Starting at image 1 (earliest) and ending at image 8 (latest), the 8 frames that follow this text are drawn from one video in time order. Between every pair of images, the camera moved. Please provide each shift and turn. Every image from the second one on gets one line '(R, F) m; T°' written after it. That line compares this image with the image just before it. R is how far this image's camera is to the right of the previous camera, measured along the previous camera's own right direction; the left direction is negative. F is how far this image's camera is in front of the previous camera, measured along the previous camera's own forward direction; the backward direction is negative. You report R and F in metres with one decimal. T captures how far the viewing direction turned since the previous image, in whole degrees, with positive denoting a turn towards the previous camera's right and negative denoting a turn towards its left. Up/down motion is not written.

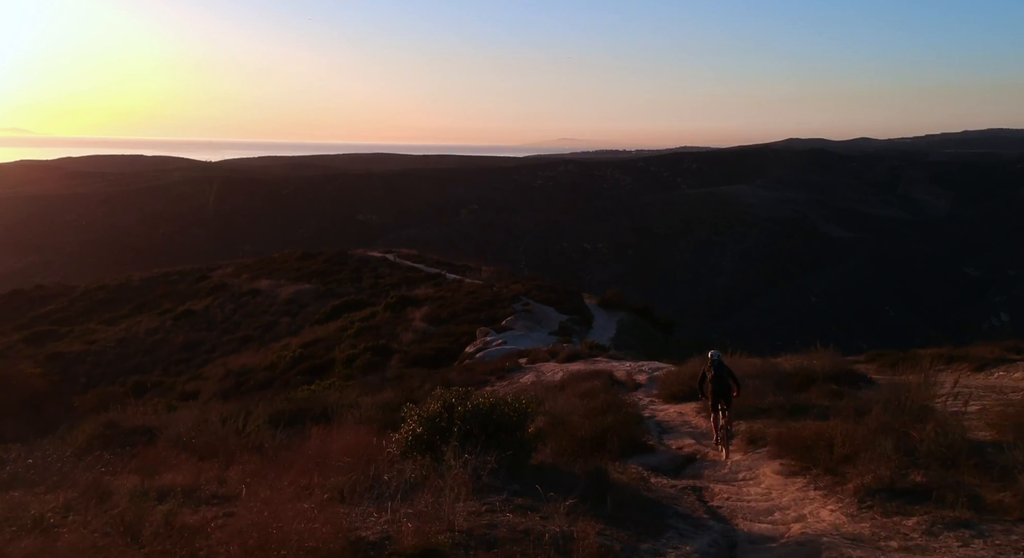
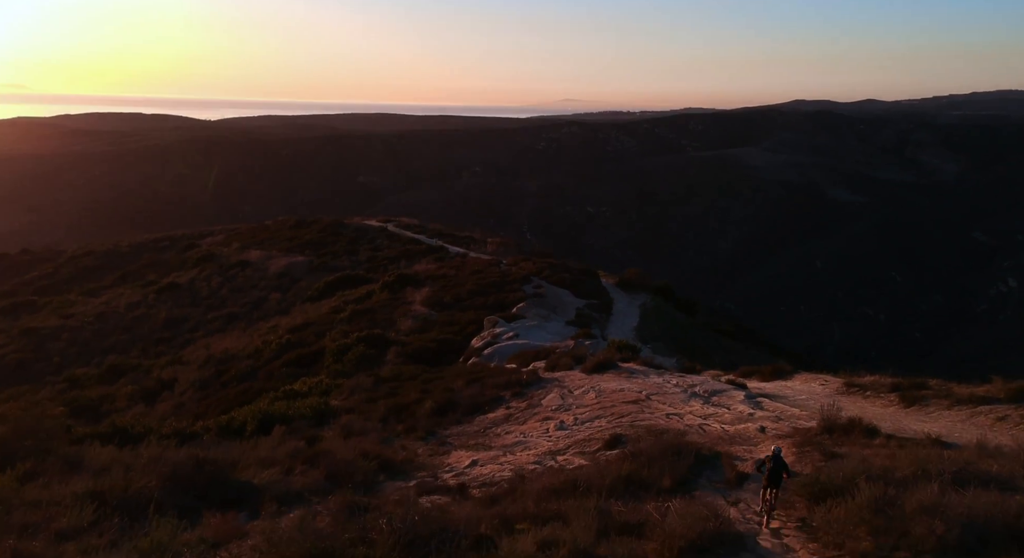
(-0.3, +3.1) m; 0°
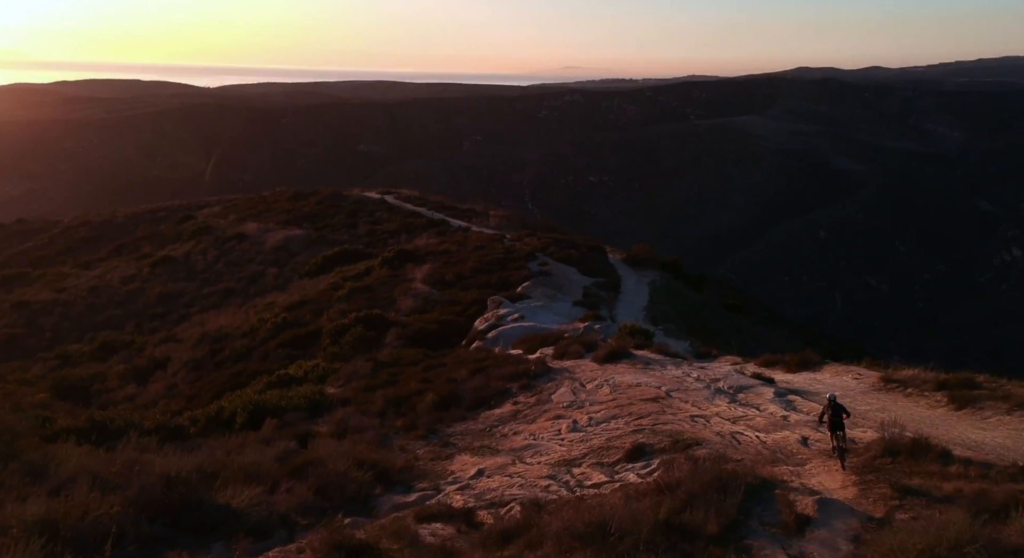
(-0.1, +1.0) m; 0°
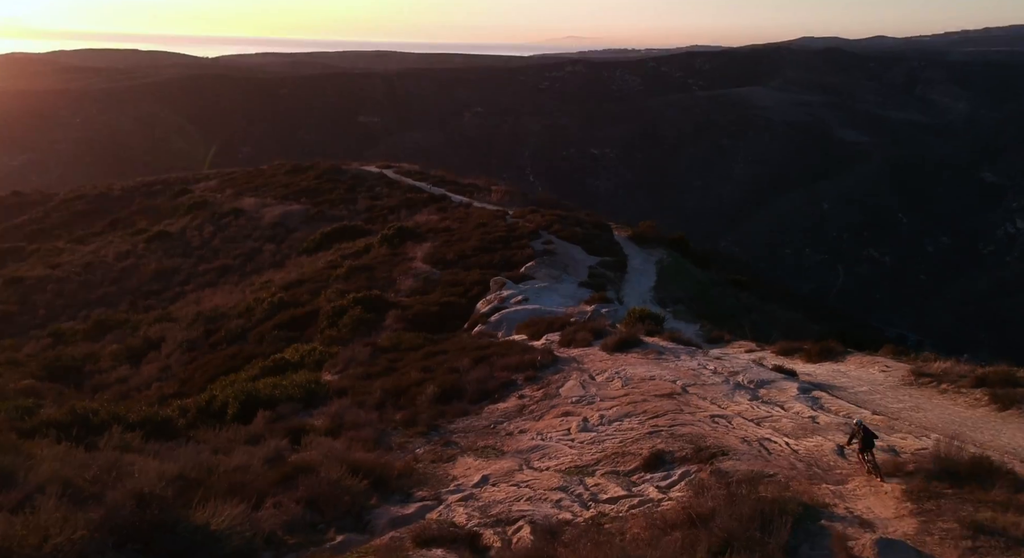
(-0.1, +0.7) m; 0°
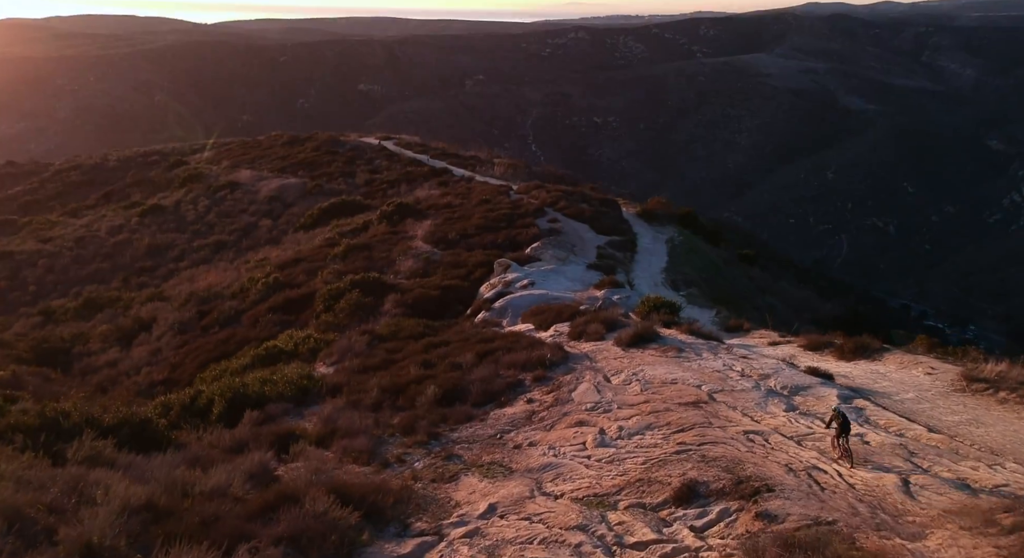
(-0.1, +1.0) m; 0°
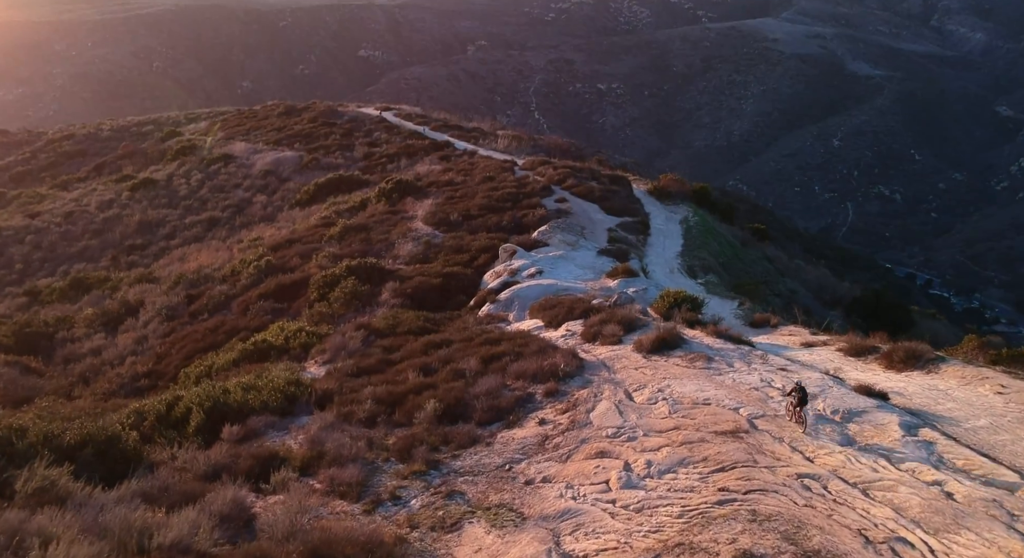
(-0.1, +1.3) m; 0°
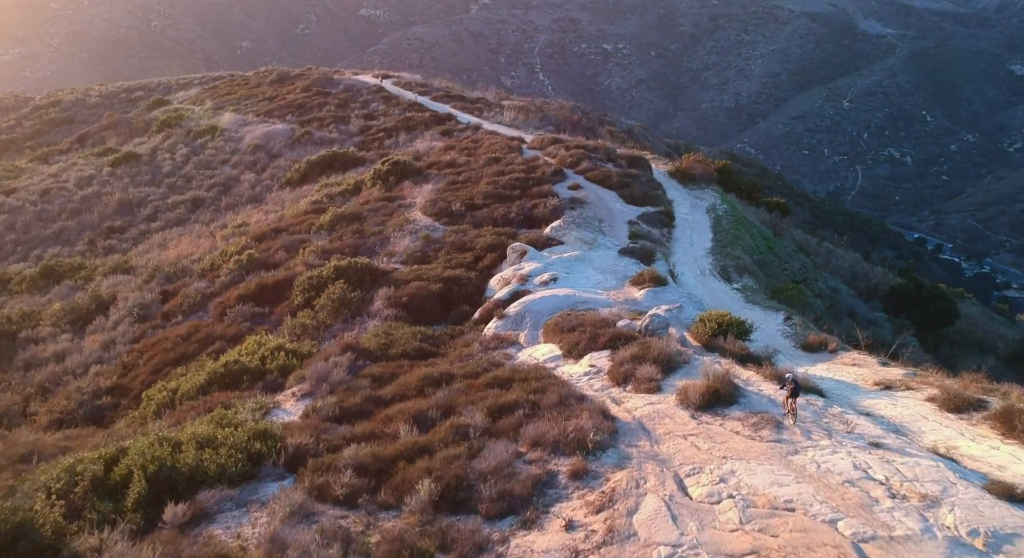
(-0.1, +2.3) m; 0°
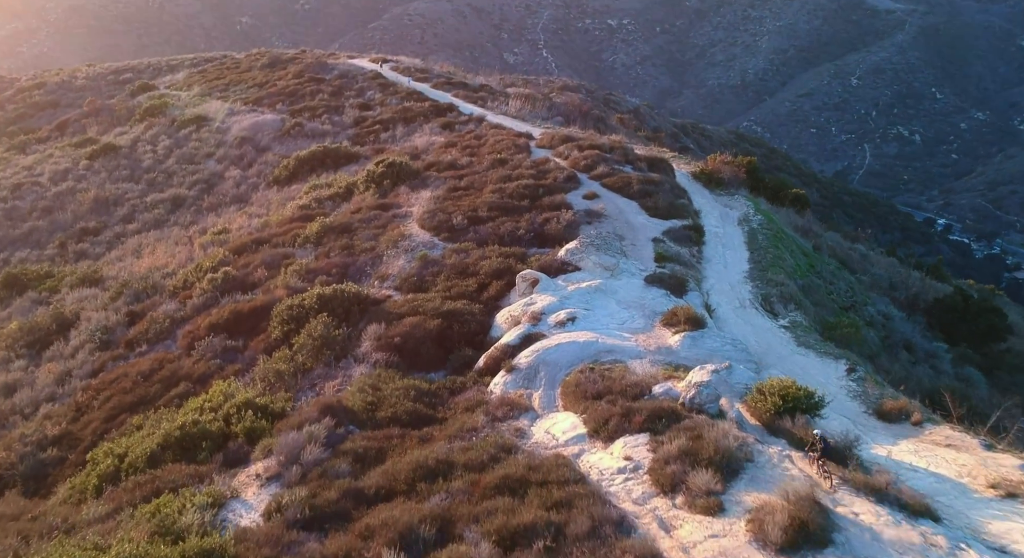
(-0.1, +2.3) m; 0°
